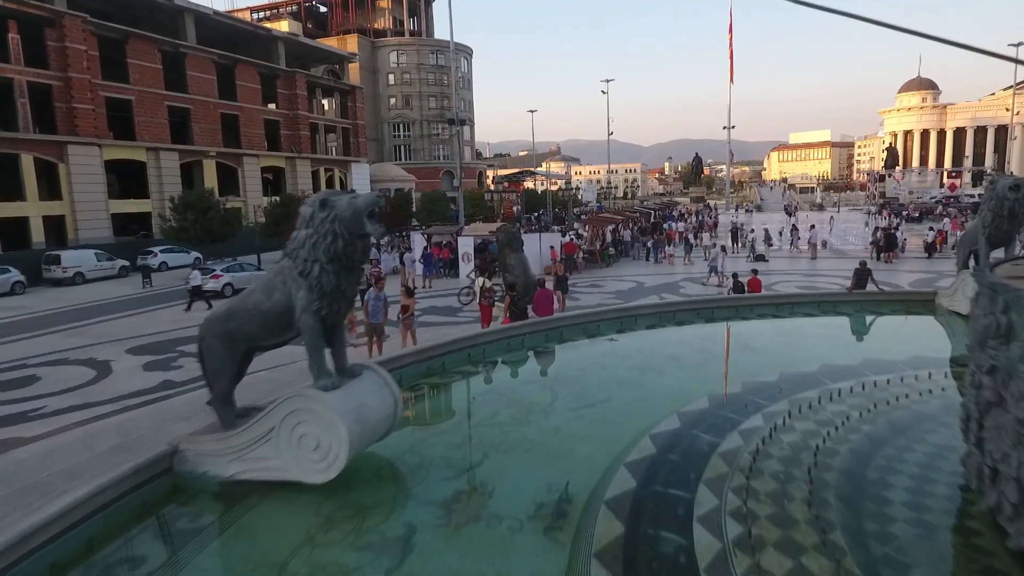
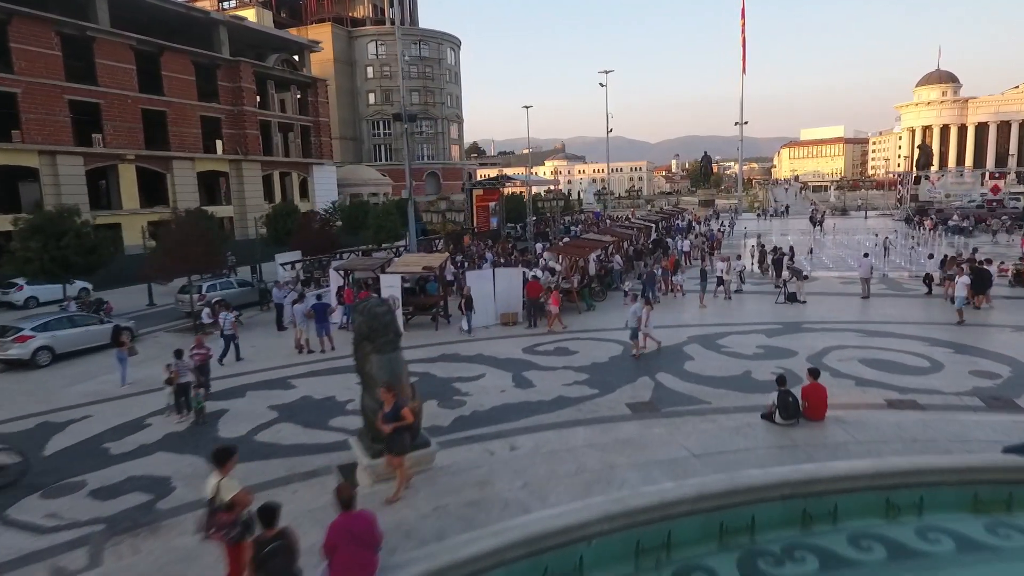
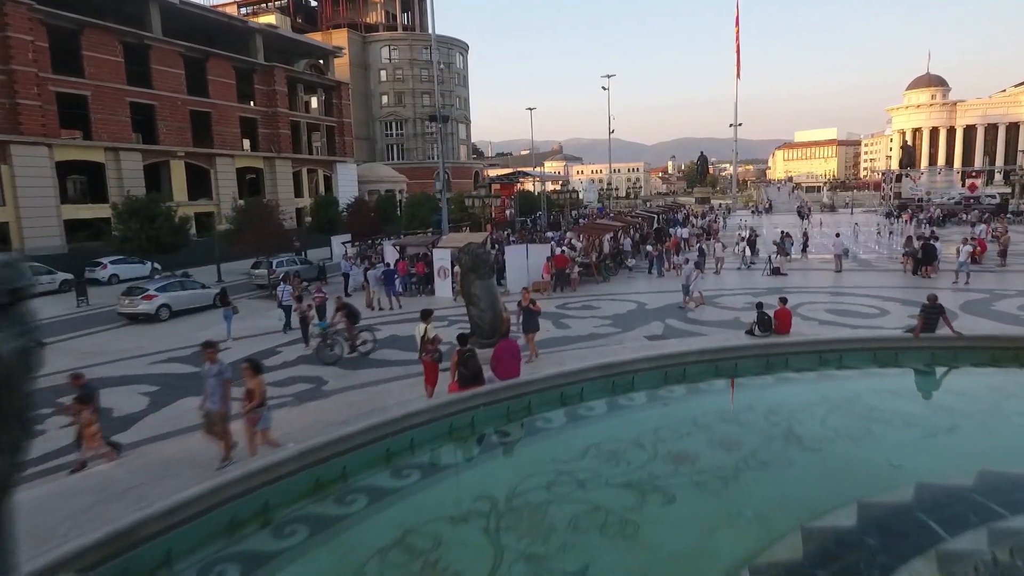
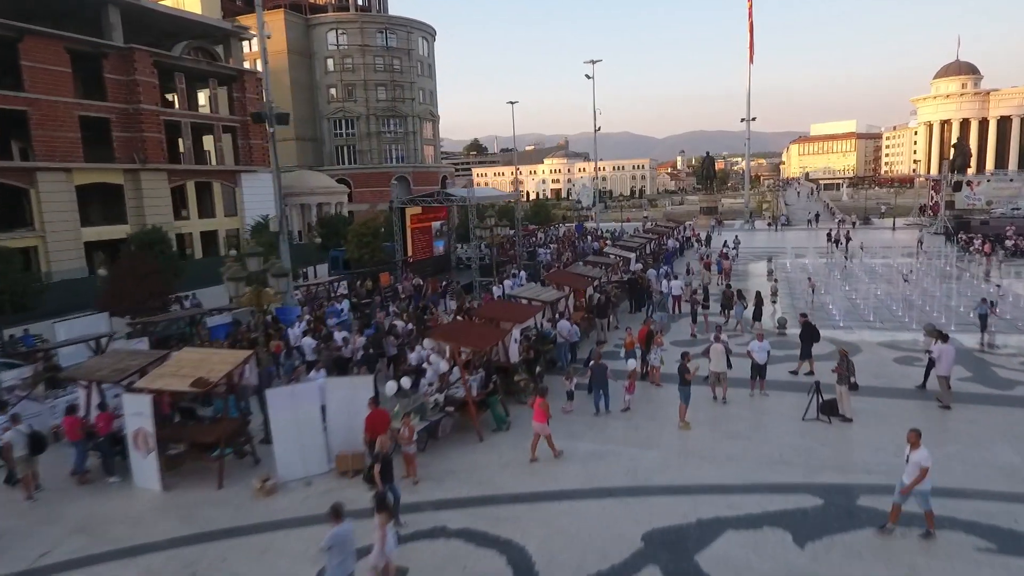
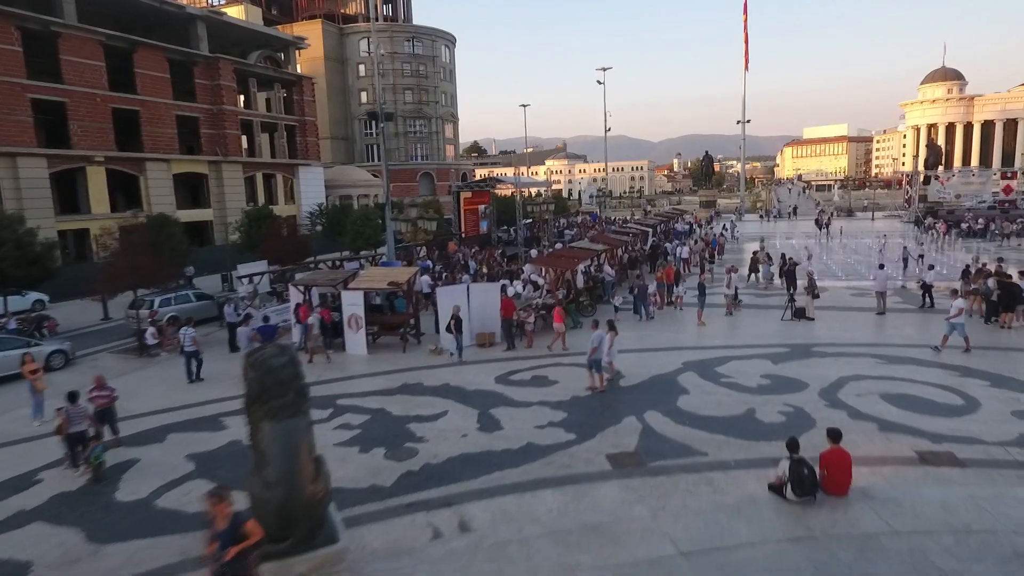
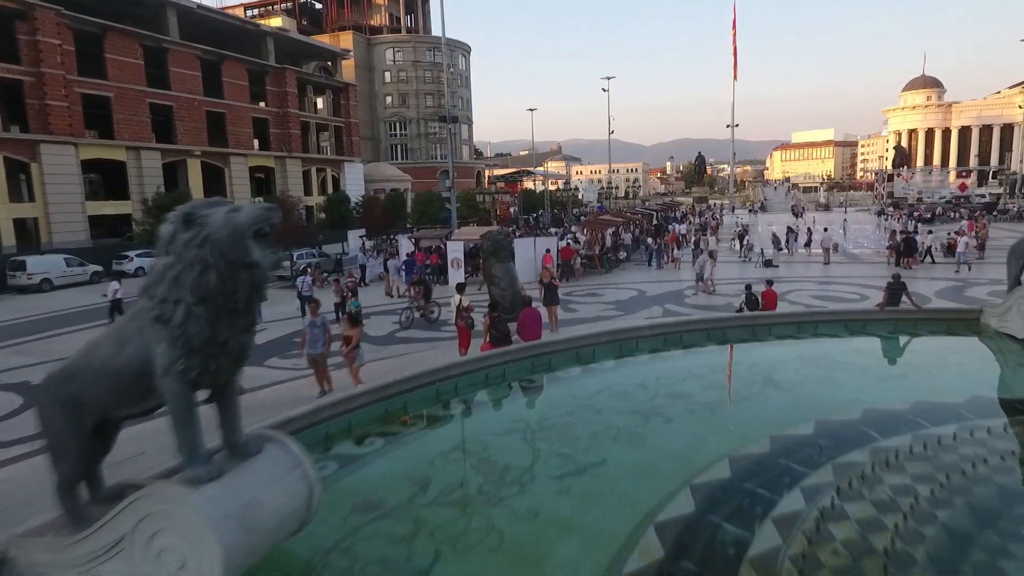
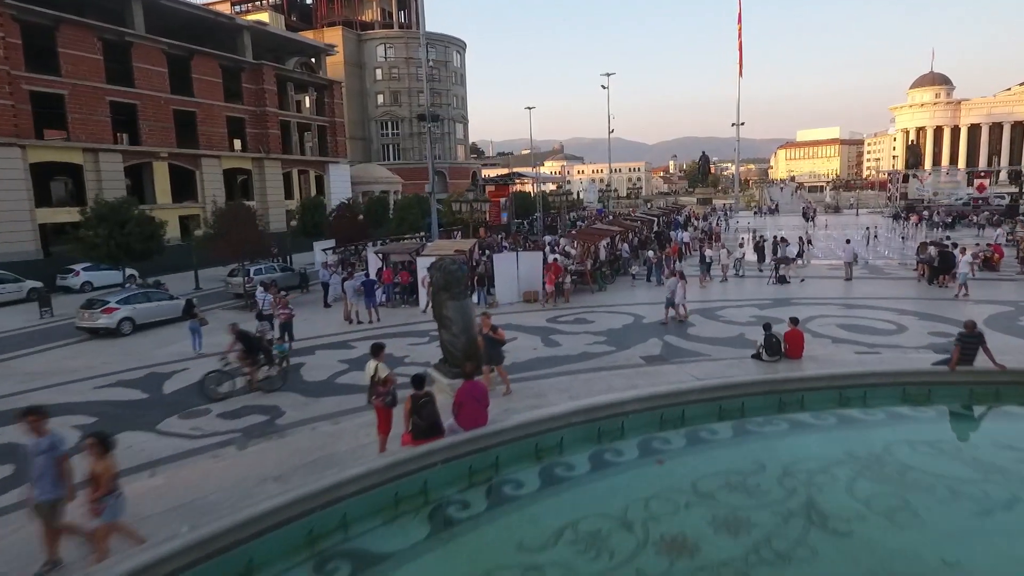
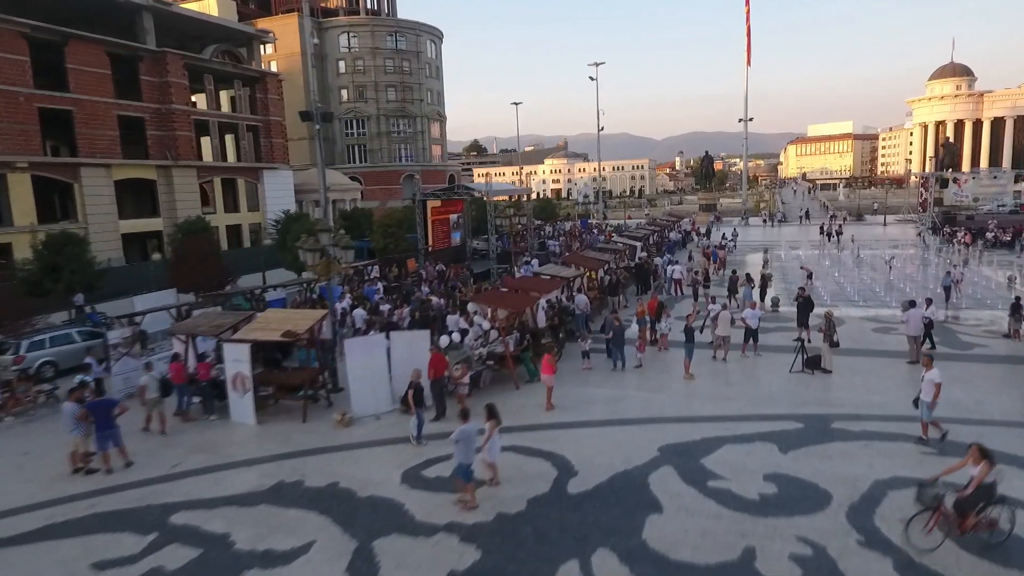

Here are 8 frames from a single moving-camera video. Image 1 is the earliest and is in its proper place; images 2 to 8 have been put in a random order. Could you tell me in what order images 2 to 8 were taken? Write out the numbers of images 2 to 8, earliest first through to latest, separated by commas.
6, 3, 7, 2, 5, 8, 4
